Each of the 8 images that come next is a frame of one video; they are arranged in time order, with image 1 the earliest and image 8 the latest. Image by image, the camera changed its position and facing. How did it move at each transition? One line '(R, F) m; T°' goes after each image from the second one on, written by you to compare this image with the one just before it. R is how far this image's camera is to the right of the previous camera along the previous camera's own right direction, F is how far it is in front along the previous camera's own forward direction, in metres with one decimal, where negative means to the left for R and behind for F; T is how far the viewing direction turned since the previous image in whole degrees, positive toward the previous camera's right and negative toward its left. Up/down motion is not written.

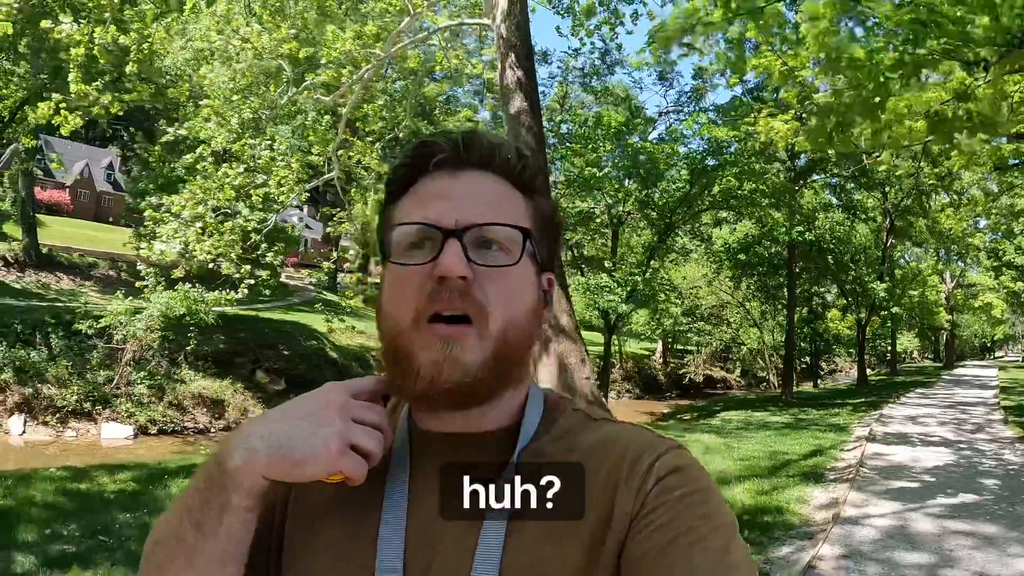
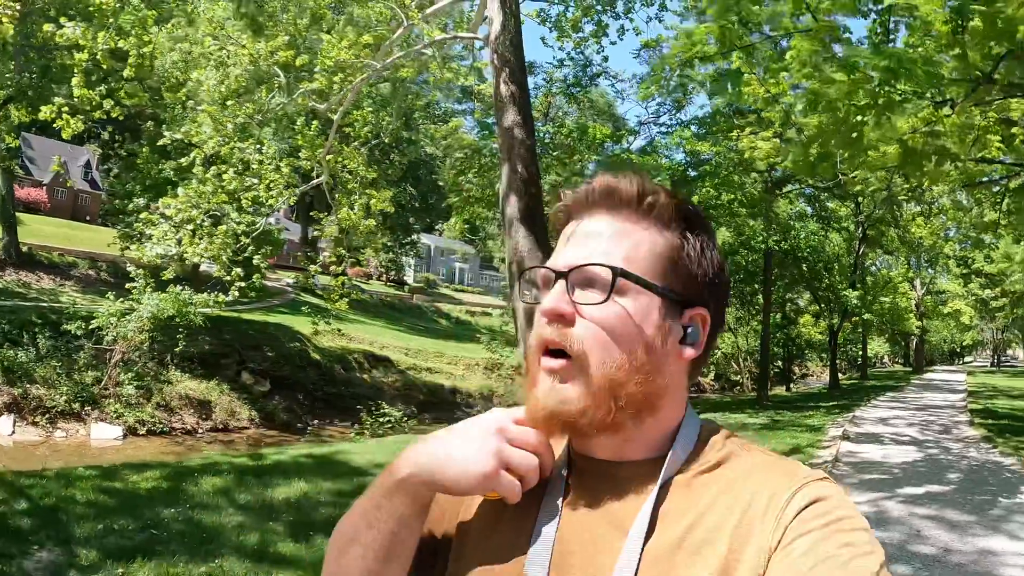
(-0.2, -0.3) m; +2°
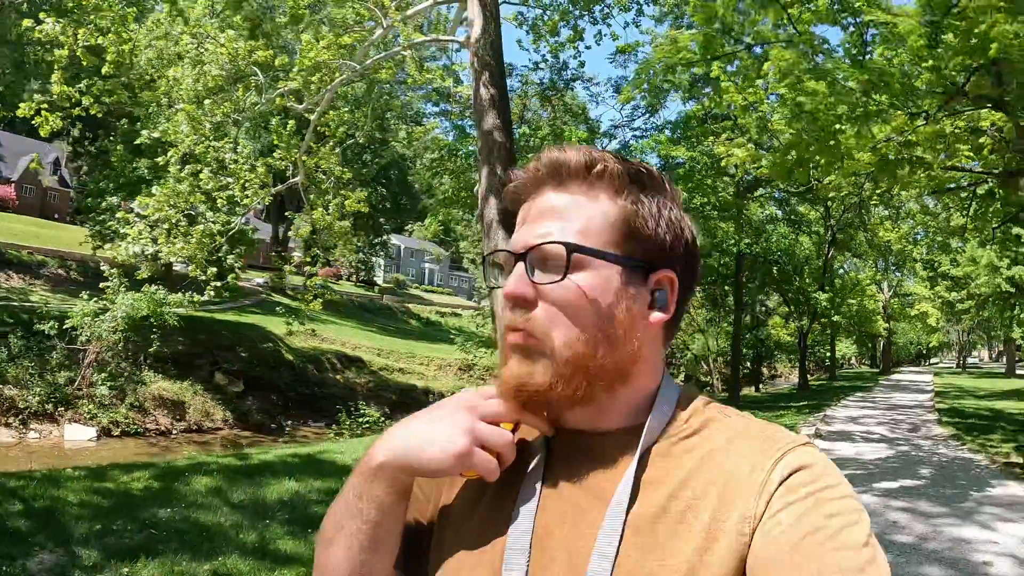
(-0.1, -0.1) m; +2°
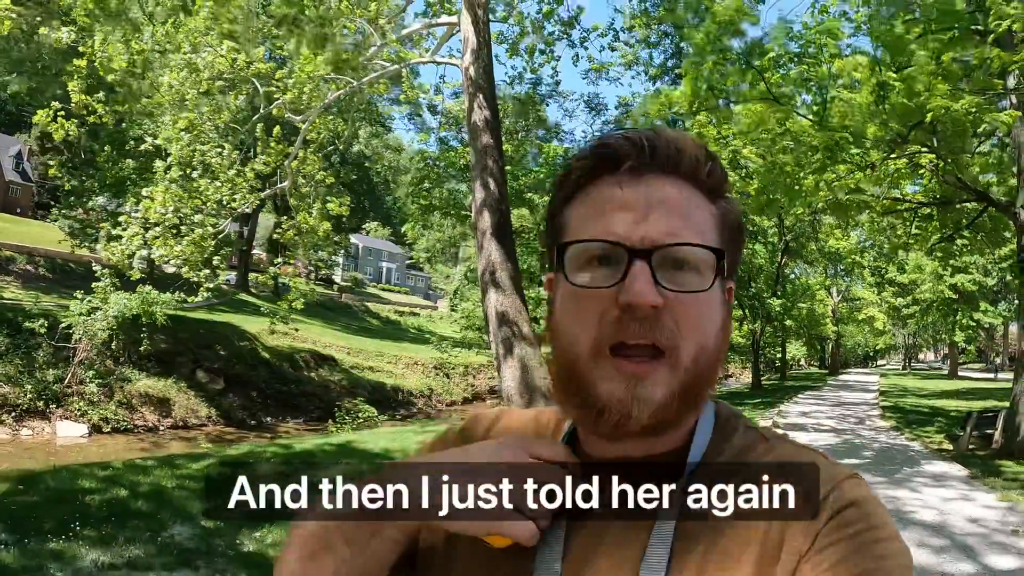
(-0.4, -0.7) m; +3°
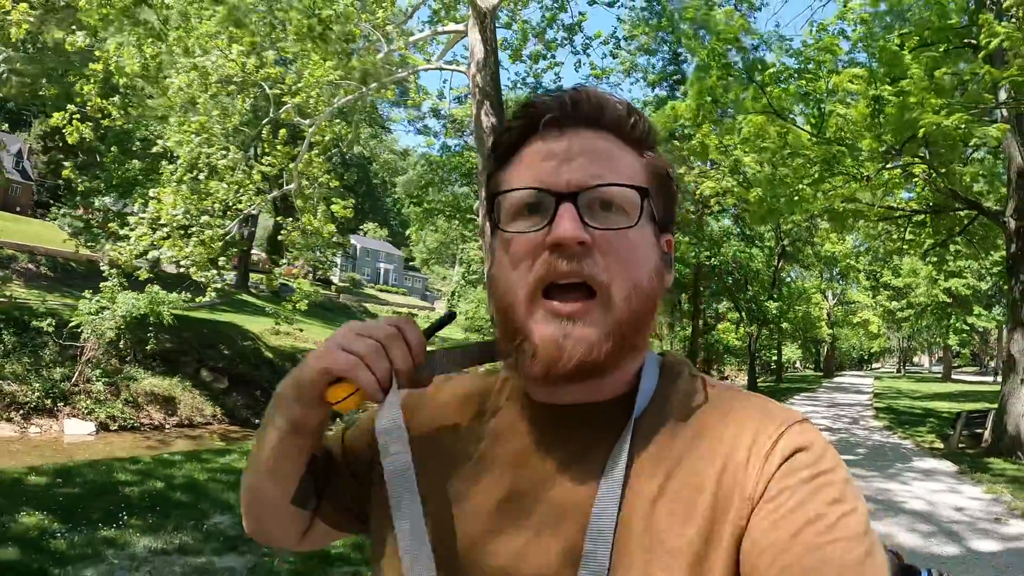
(-0.1, -0.2) m; 0°
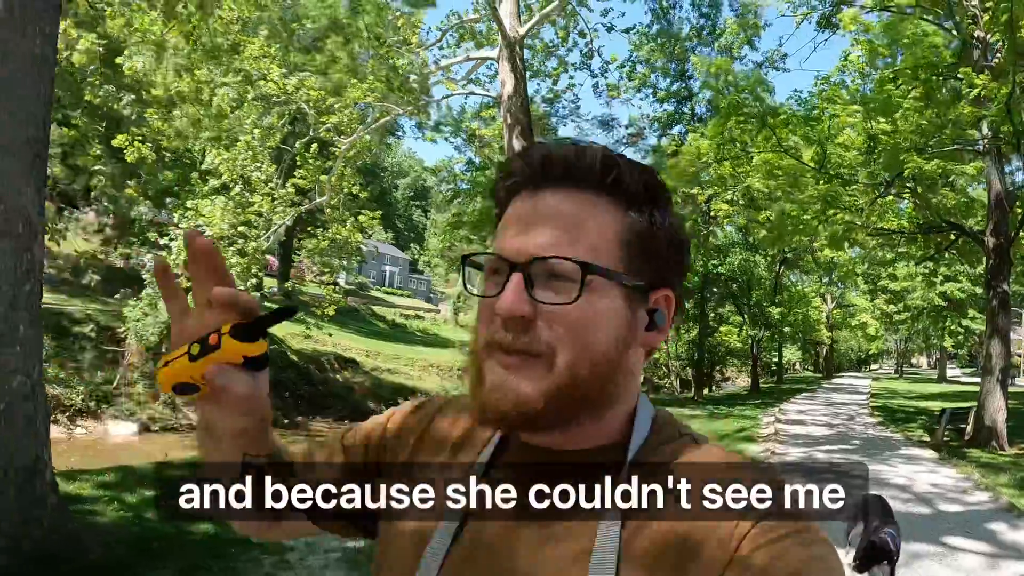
(-0.4, -0.8) m; 0°
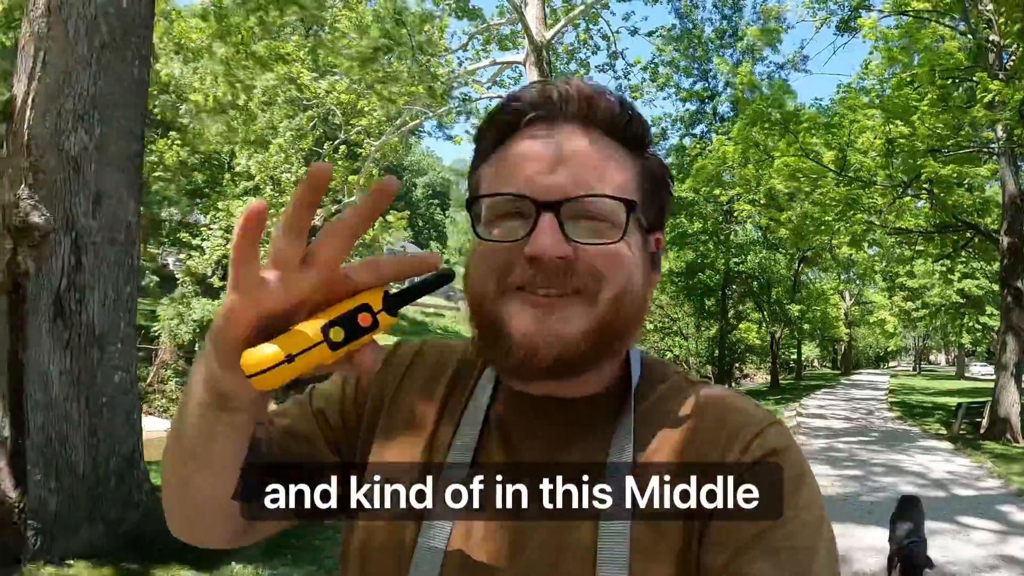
(-0.2, -0.3) m; -1°
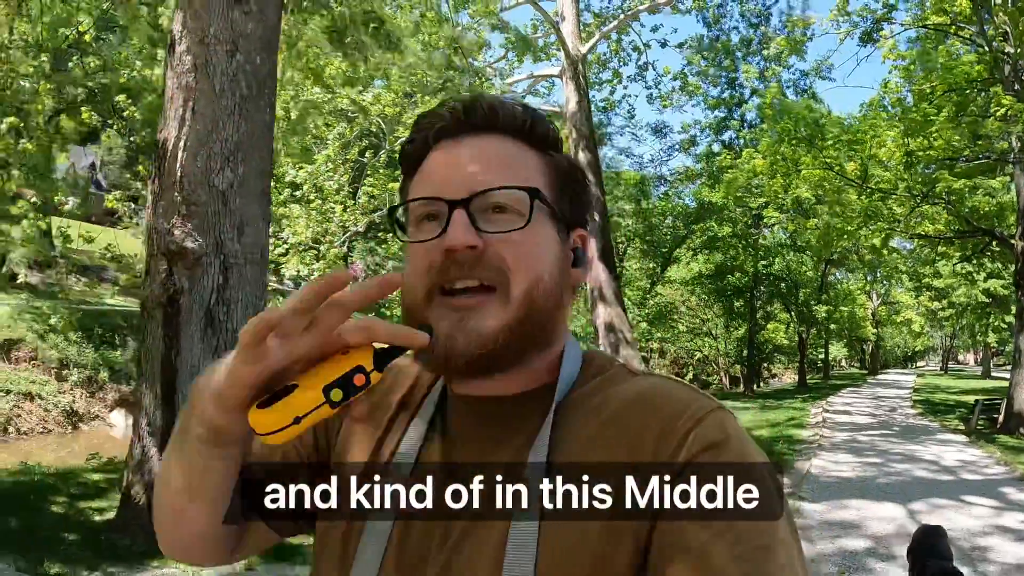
(-0.2, -0.6) m; -2°
